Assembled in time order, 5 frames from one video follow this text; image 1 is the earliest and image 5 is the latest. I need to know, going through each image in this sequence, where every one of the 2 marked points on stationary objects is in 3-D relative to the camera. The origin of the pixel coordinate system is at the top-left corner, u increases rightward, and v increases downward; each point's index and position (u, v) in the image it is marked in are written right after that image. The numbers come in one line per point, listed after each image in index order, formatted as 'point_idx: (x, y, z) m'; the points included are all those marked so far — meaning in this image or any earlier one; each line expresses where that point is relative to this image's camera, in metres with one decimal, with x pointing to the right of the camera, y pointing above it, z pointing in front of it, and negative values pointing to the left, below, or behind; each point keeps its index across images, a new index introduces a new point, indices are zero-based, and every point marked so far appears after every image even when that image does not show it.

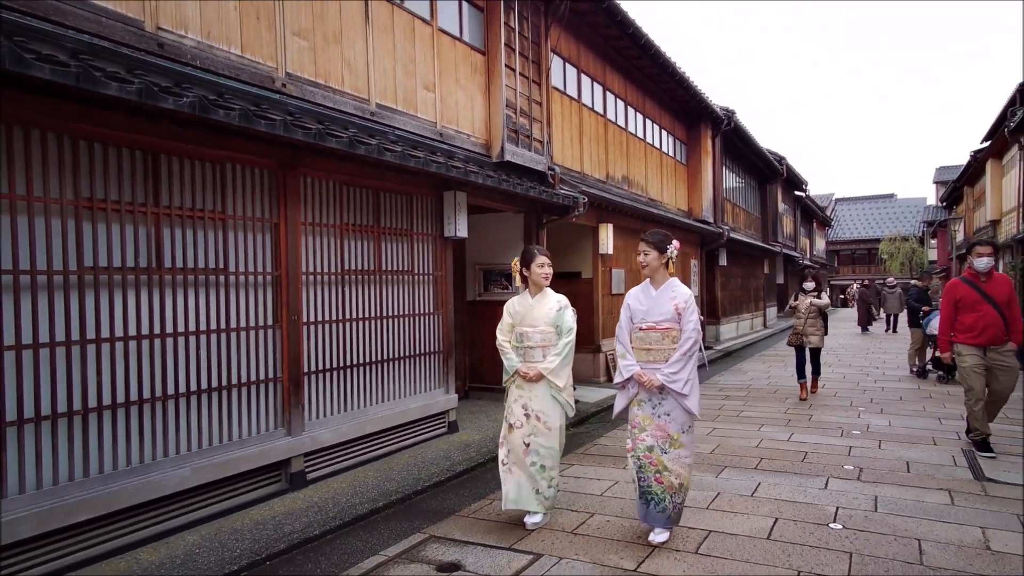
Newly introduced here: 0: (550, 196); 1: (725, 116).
0: (+0.5, +1.1, +7.8) m
1: (+4.9, +3.9, +15.5) m
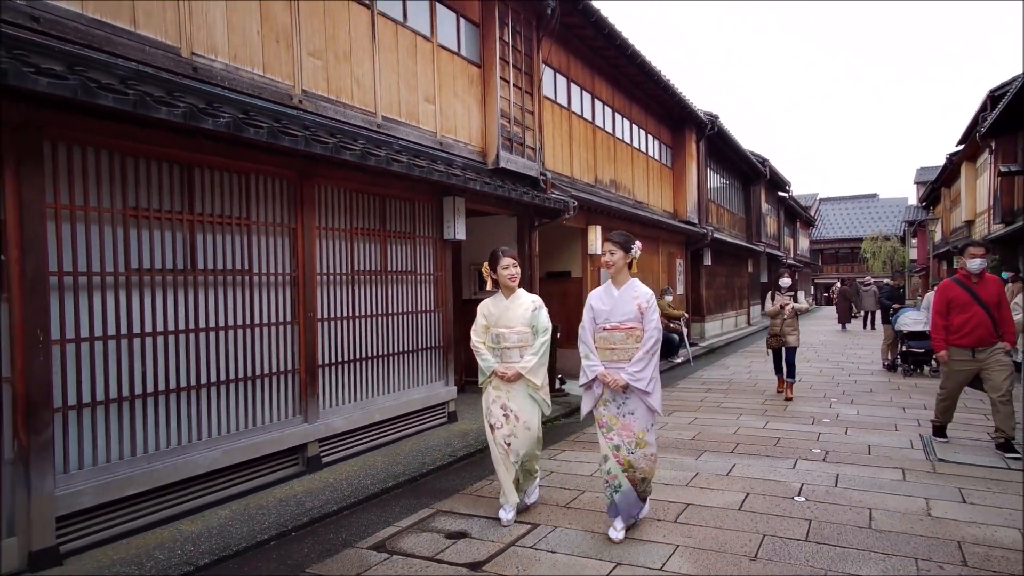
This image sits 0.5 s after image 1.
0: (+0.4, +1.1, +8.3) m
1: (+4.7, +4.0, +16.1) m
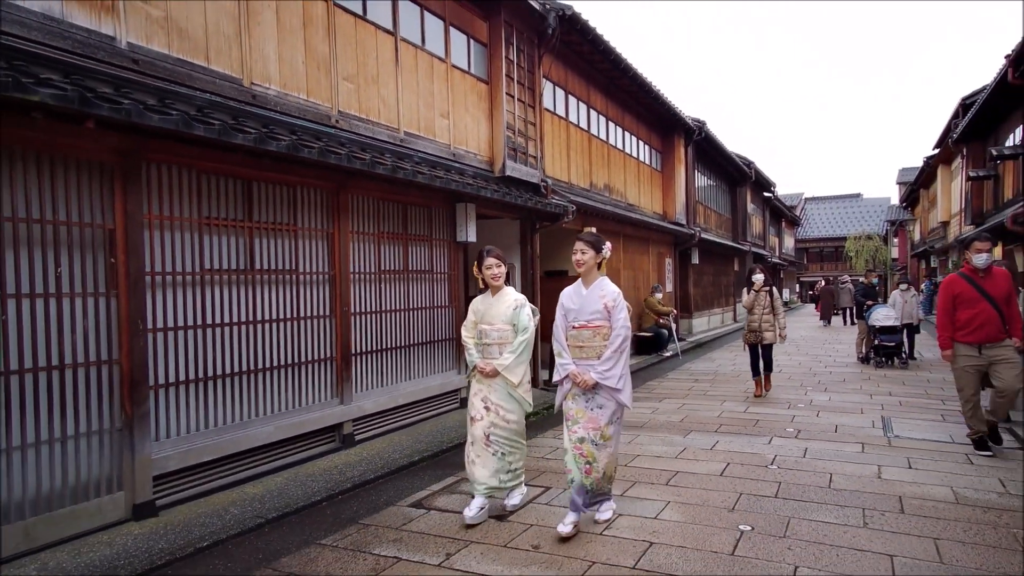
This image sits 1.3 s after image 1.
0: (+0.4, +1.1, +9.1) m
1: (+4.6, +4.0, +16.9) m
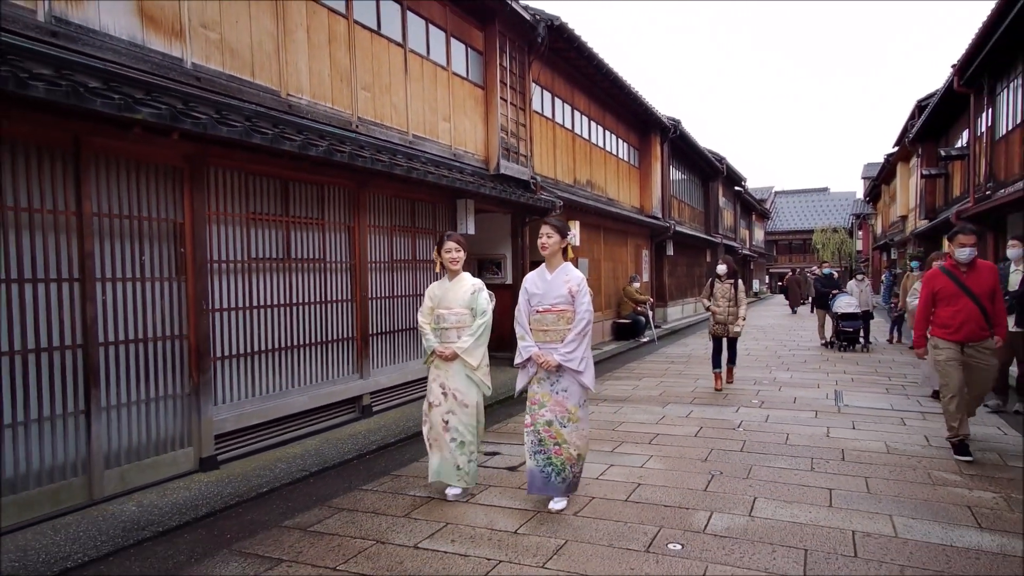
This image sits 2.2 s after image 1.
0: (+0.4, +1.3, +9.9) m
1: (+4.2, +4.3, +17.8) m
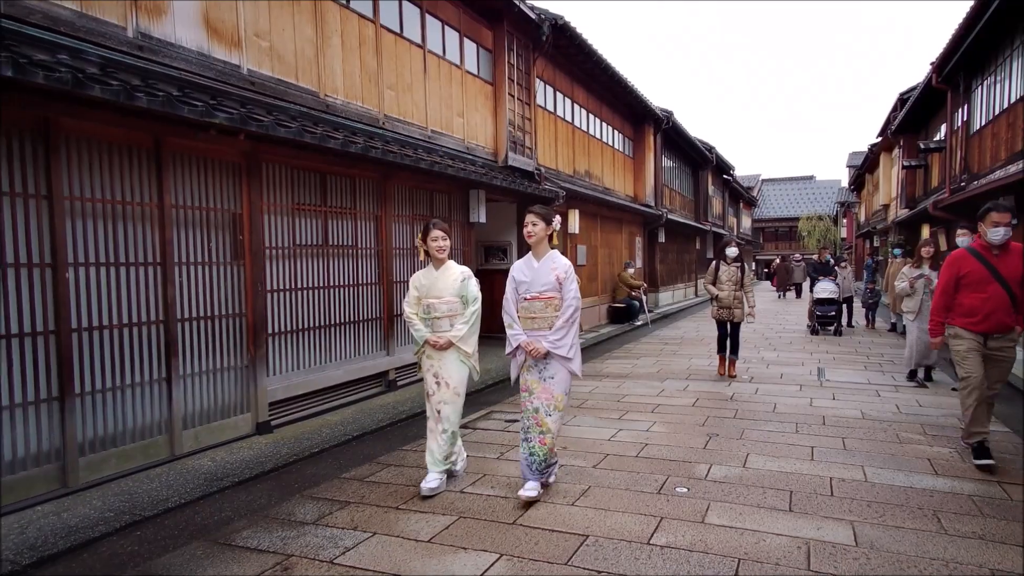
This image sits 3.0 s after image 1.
0: (+0.5, +1.5, +10.6) m
1: (+4.2, +4.7, +18.5) m
